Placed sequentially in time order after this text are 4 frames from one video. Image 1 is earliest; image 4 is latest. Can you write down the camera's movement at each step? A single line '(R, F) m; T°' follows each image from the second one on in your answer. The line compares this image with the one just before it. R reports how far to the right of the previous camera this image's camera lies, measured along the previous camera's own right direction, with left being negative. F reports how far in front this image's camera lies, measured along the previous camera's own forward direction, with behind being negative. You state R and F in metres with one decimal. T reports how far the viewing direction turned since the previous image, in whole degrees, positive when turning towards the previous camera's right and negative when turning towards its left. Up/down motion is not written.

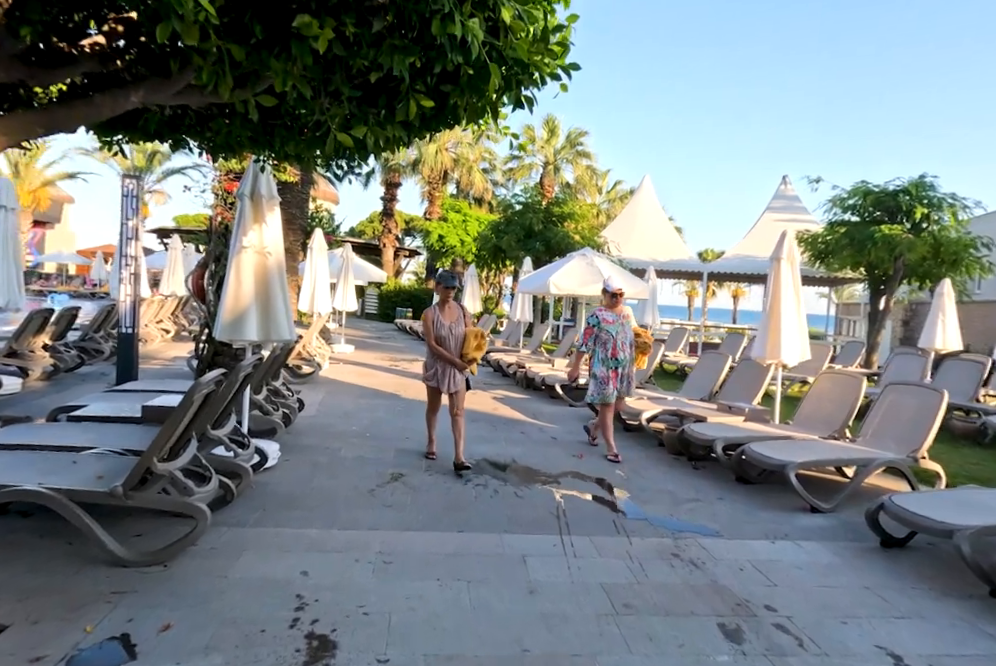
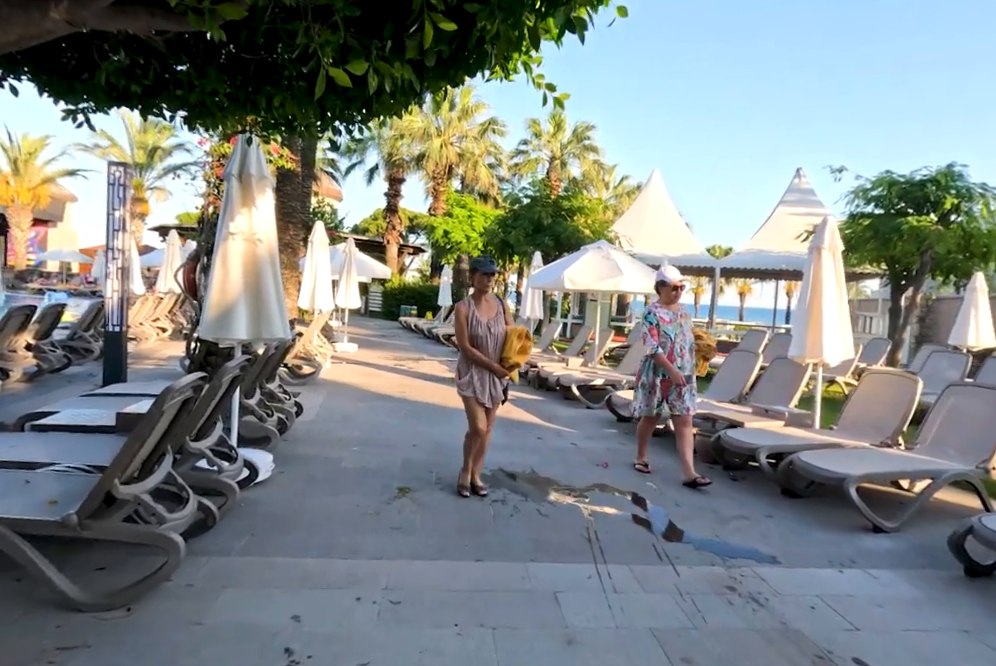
(-0.1, +0.6) m; 0°
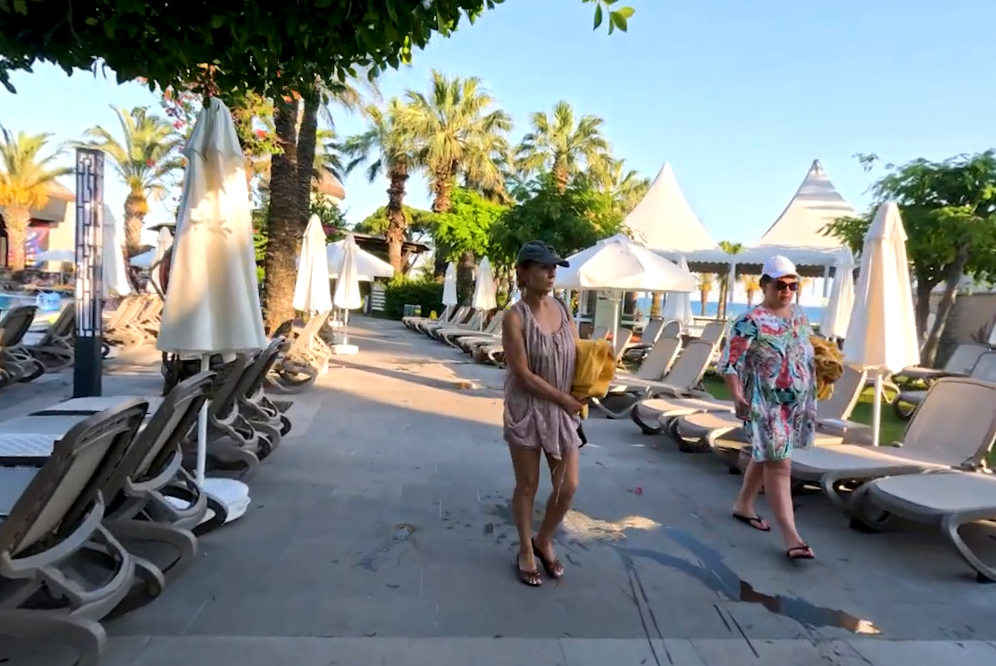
(-0.1, +0.8) m; 0°
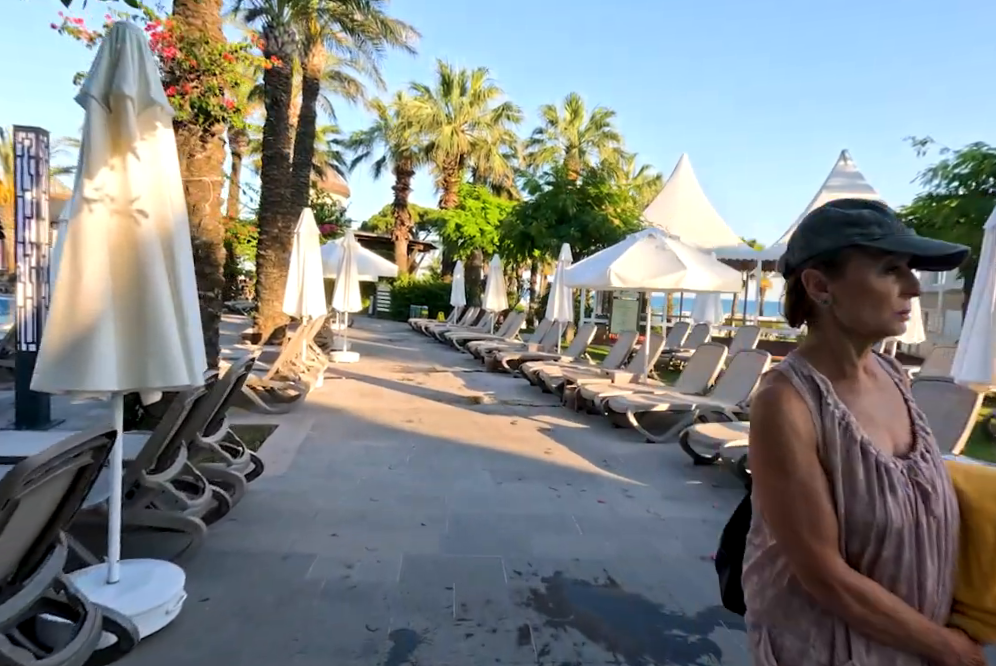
(-0.1, +1.3) m; -1°
